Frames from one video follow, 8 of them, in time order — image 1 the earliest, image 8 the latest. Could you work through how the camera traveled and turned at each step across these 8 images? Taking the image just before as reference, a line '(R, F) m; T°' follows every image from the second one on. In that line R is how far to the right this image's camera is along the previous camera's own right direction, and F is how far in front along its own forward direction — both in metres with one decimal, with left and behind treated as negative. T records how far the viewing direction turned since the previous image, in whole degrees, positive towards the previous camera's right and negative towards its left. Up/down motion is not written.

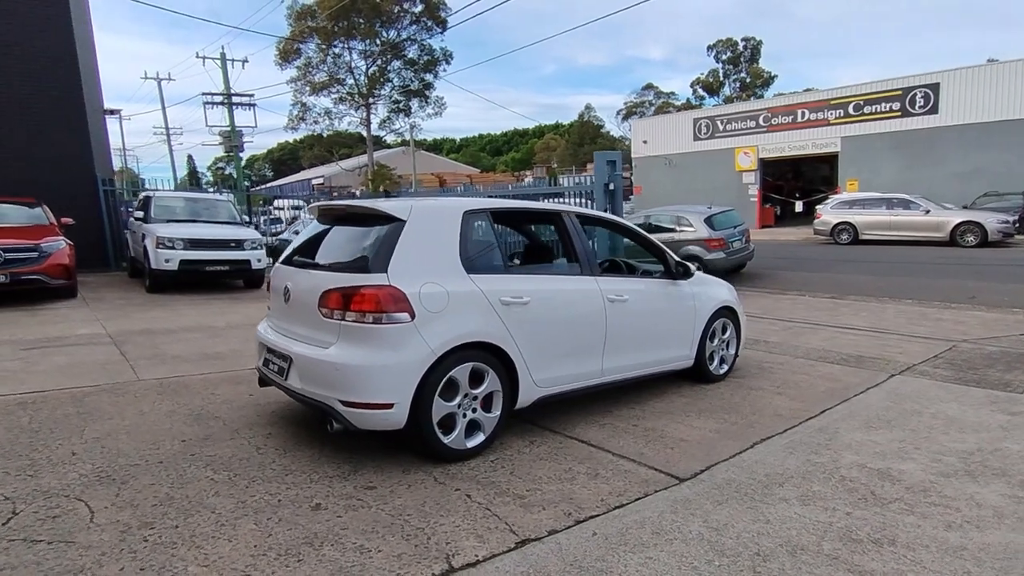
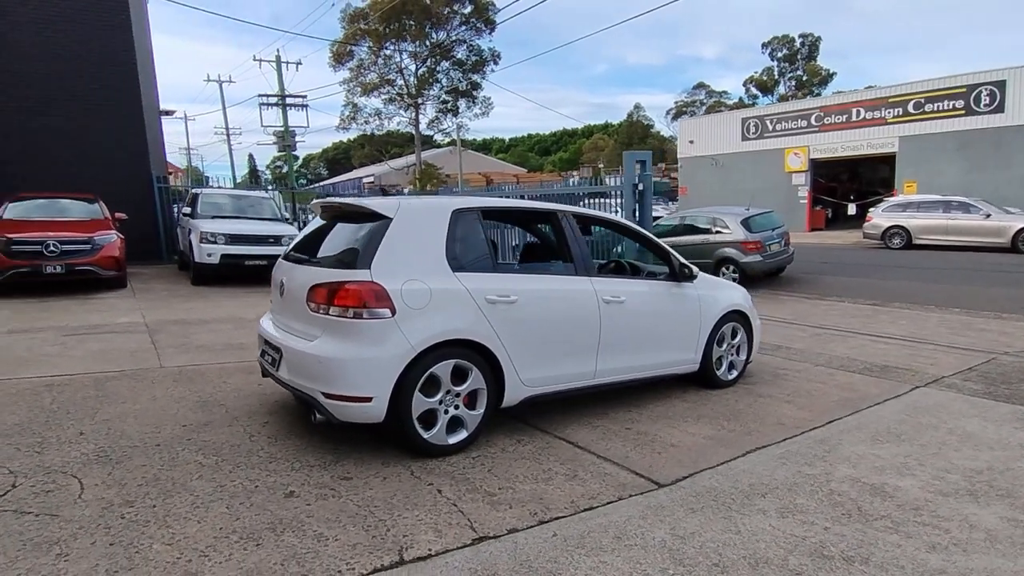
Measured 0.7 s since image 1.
(+0.4, 0.0) m; -5°
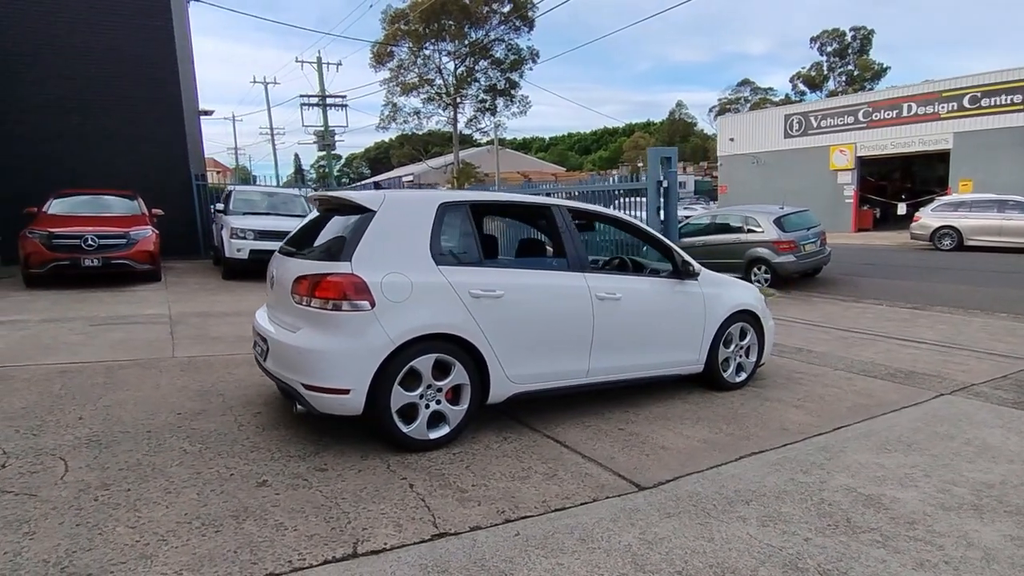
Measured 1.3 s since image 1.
(+0.4, +0.1) m; -4°
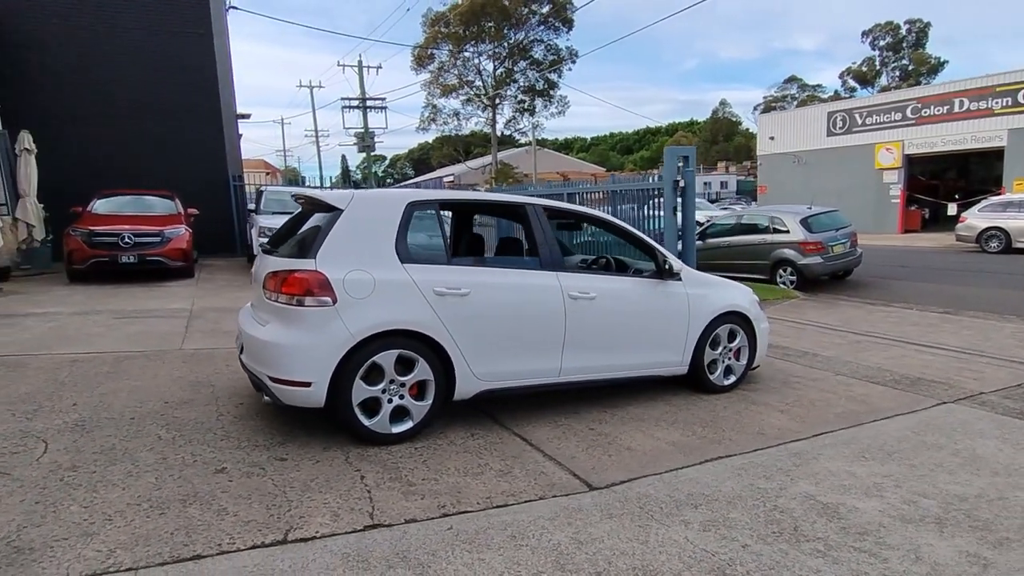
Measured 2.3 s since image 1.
(+0.6, 0.0) m; -4°
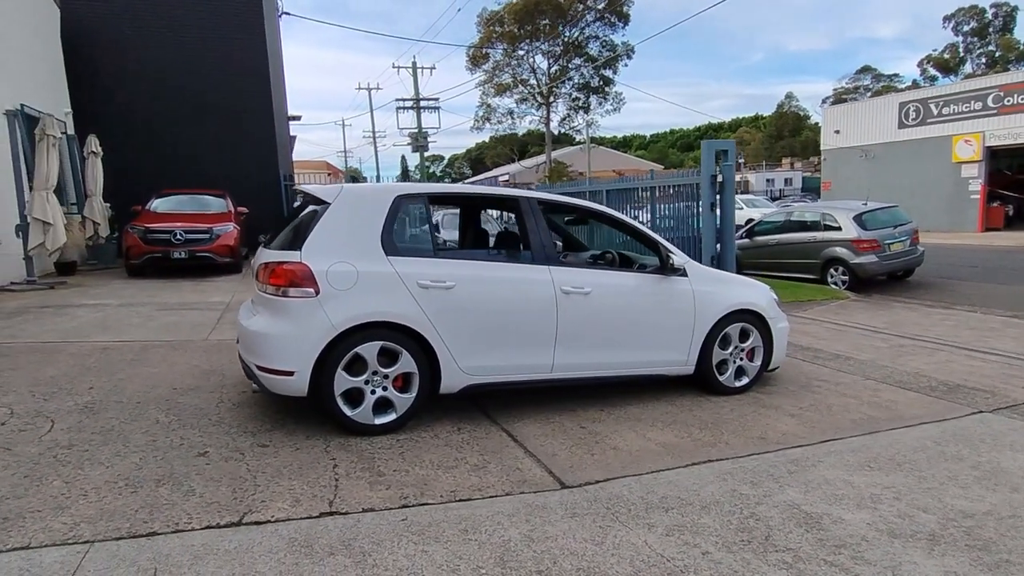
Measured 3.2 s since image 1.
(+0.5, +0.1) m; -6°
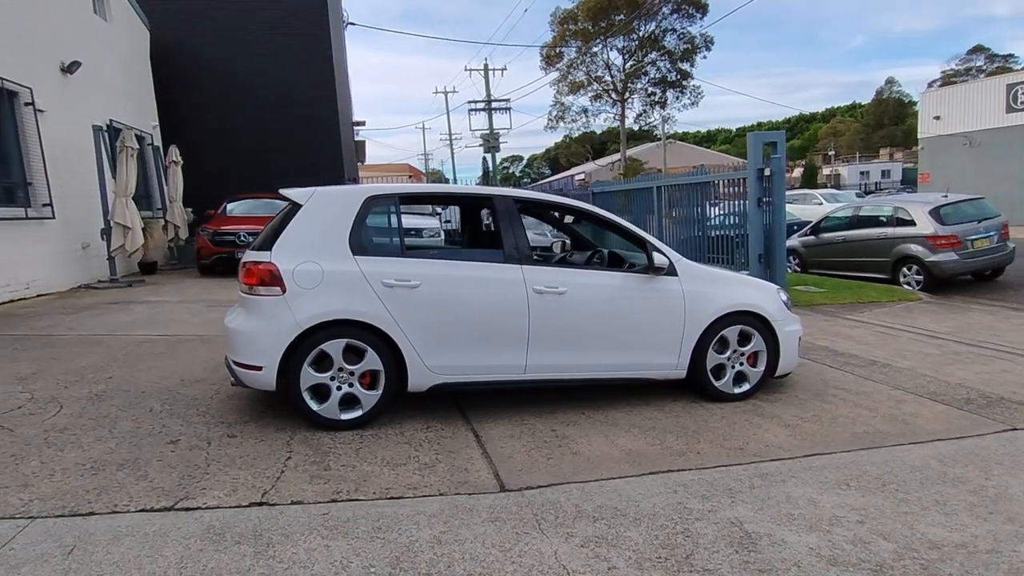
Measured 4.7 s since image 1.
(+0.8, +0.1) m; -8°
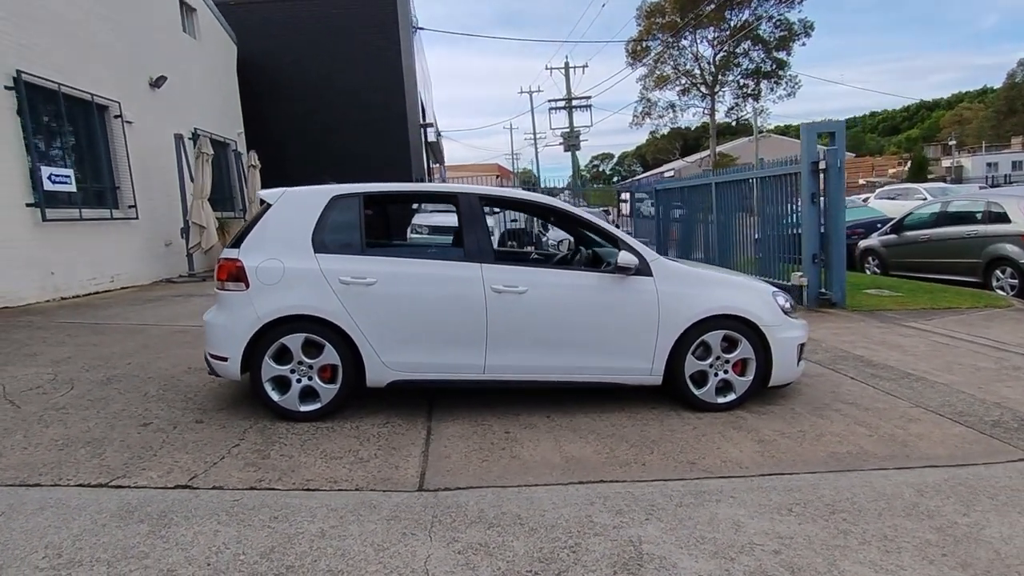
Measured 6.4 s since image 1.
(+1.0, +0.2) m; -9°
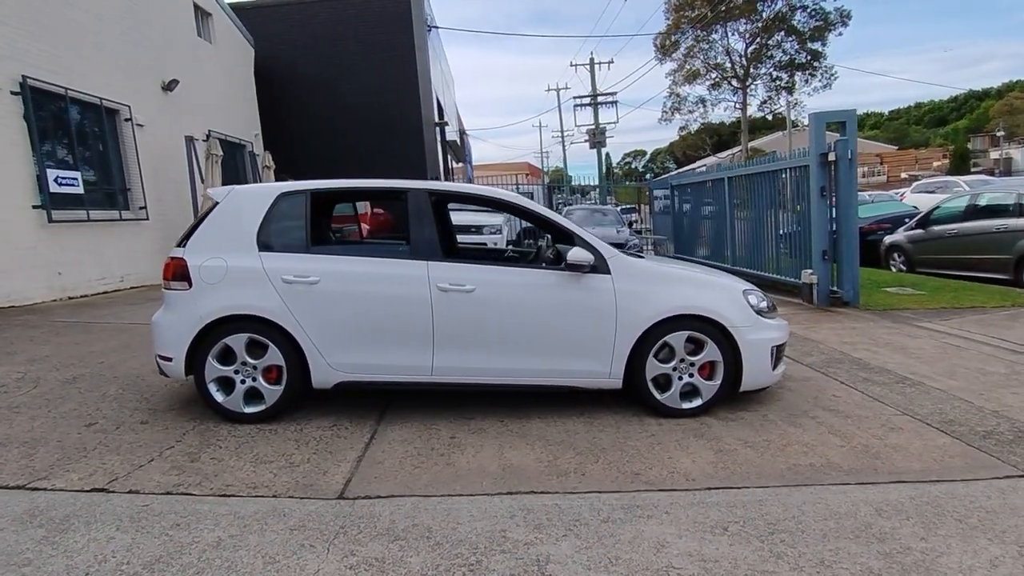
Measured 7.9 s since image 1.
(+0.6, +0.2) m; -3°
